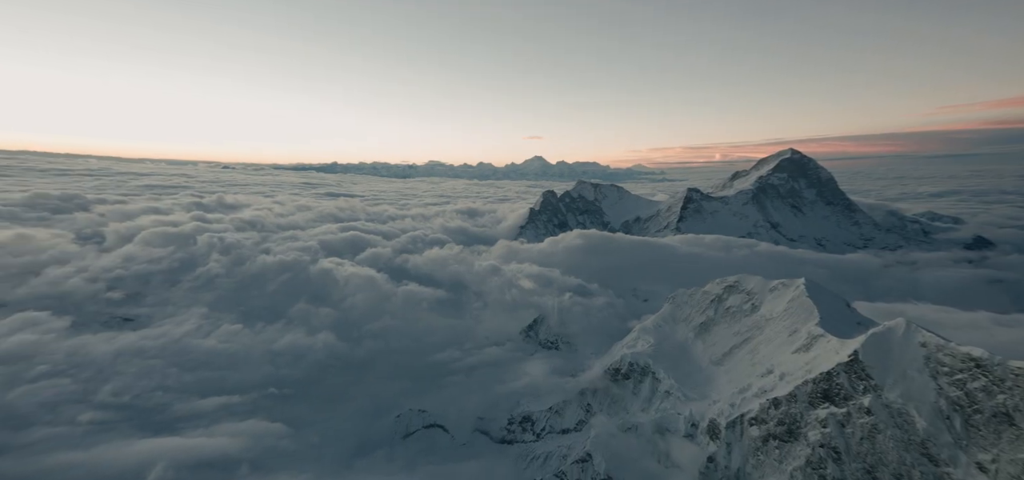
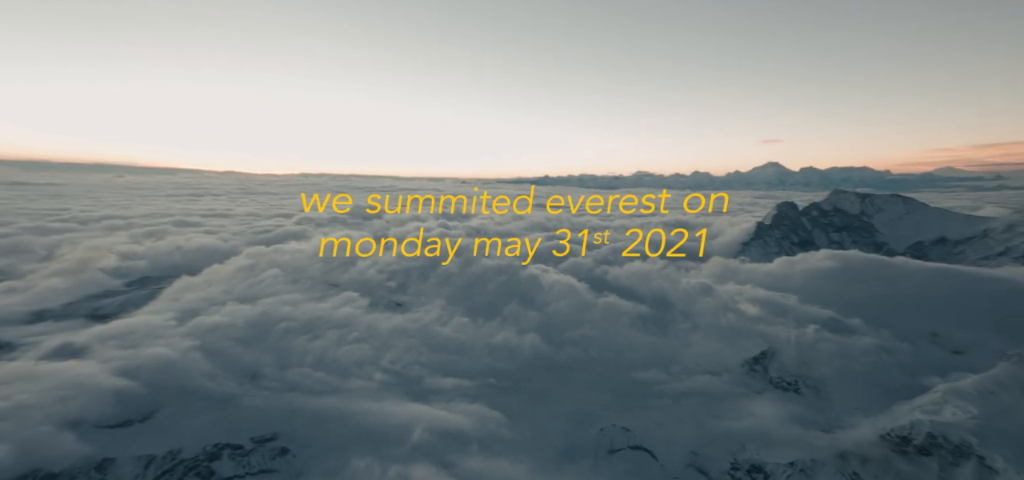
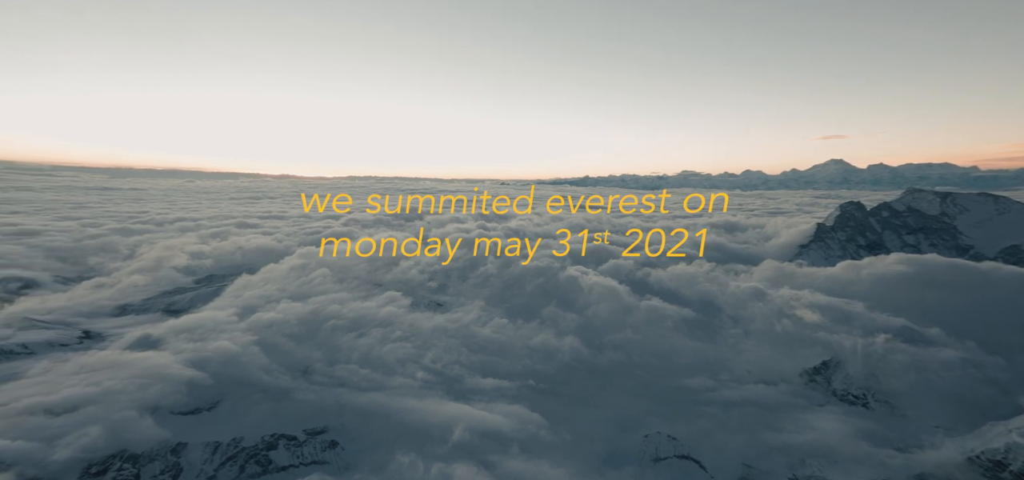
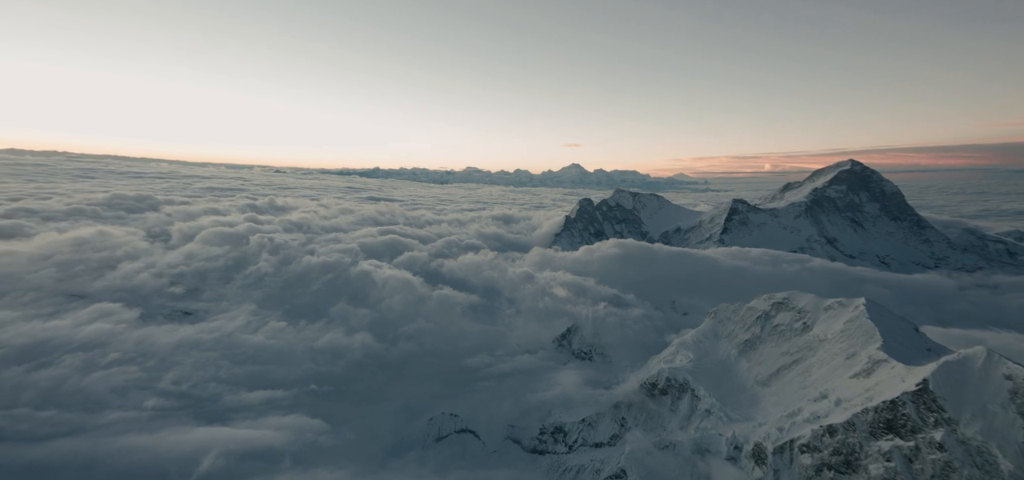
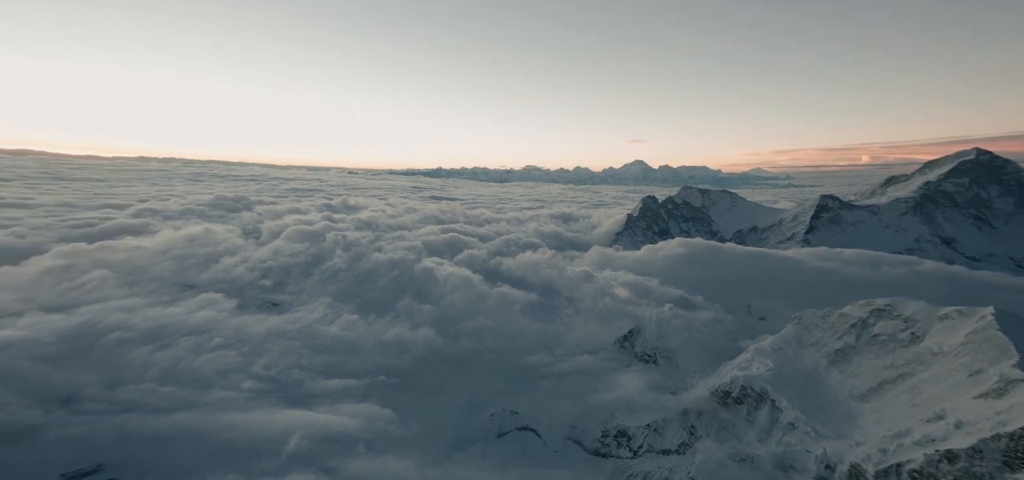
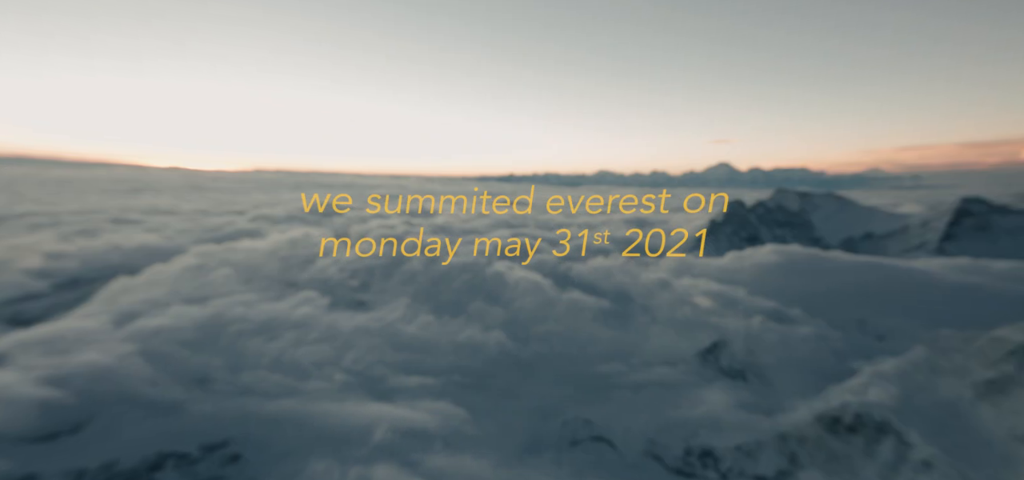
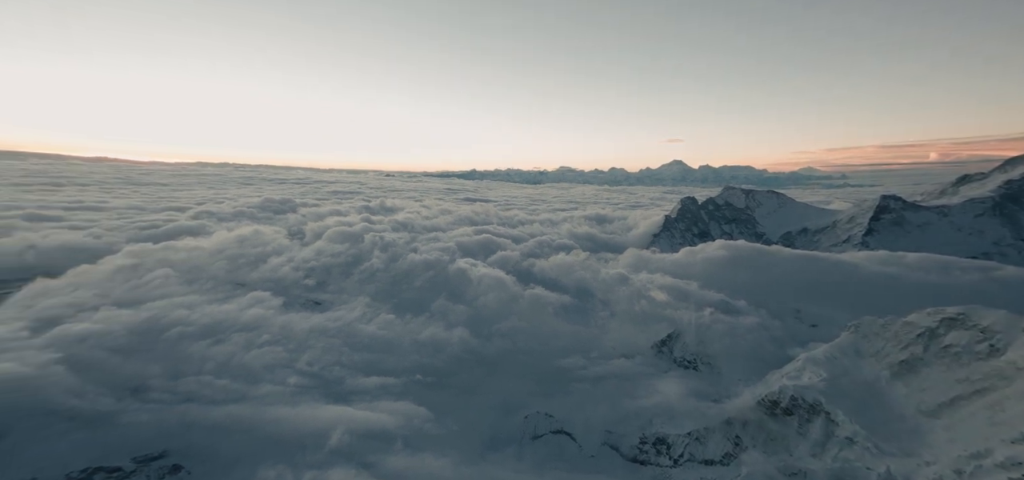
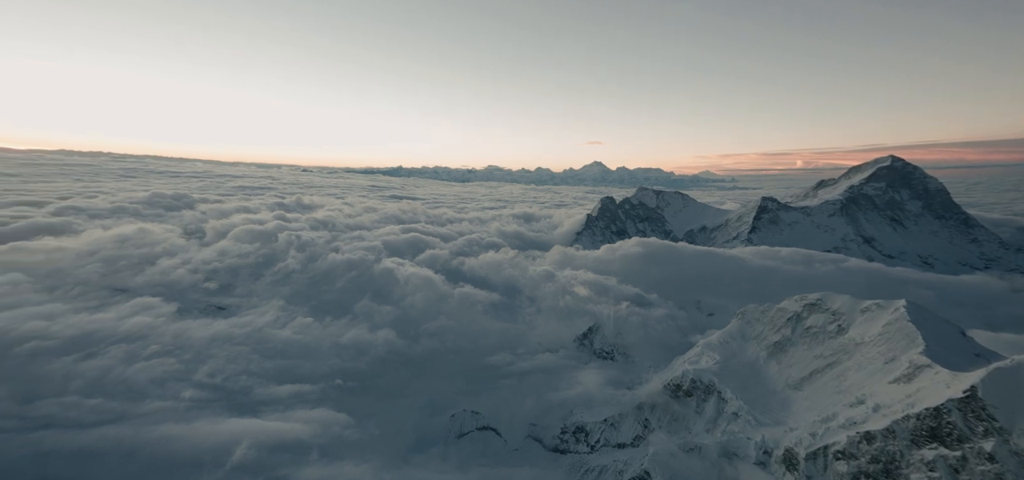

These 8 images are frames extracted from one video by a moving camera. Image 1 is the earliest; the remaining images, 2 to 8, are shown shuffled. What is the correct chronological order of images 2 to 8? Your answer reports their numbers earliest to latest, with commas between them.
4, 8, 5, 7, 6, 2, 3
